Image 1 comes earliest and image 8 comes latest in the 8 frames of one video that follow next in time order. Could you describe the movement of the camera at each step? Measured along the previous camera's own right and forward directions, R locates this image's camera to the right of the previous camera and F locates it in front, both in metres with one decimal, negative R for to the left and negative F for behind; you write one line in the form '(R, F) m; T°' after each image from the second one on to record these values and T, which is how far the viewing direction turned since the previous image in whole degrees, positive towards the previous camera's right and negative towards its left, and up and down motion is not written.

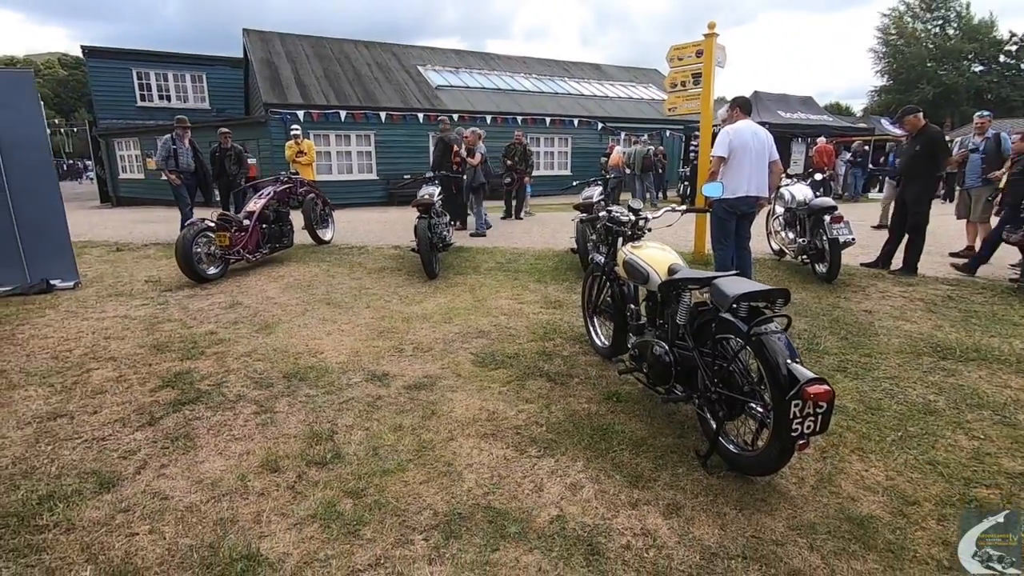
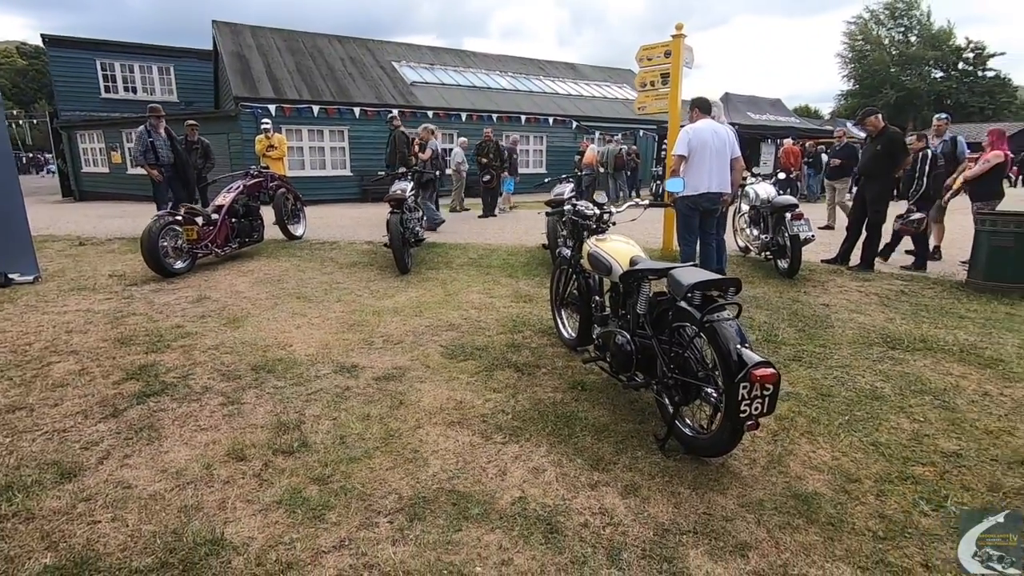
(+0.1, -0.1) m; +2°
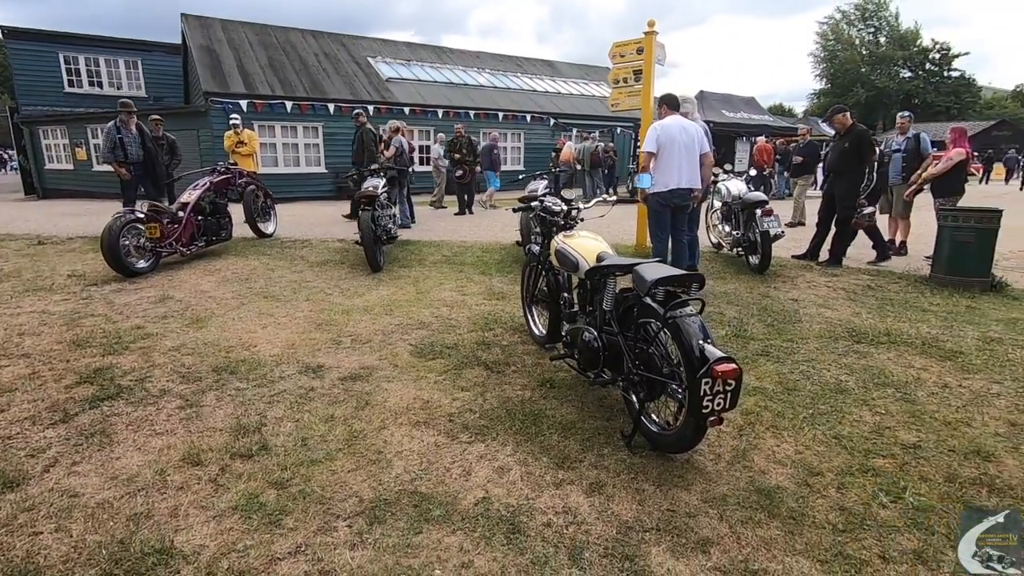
(+0.1, 0.0) m; +2°
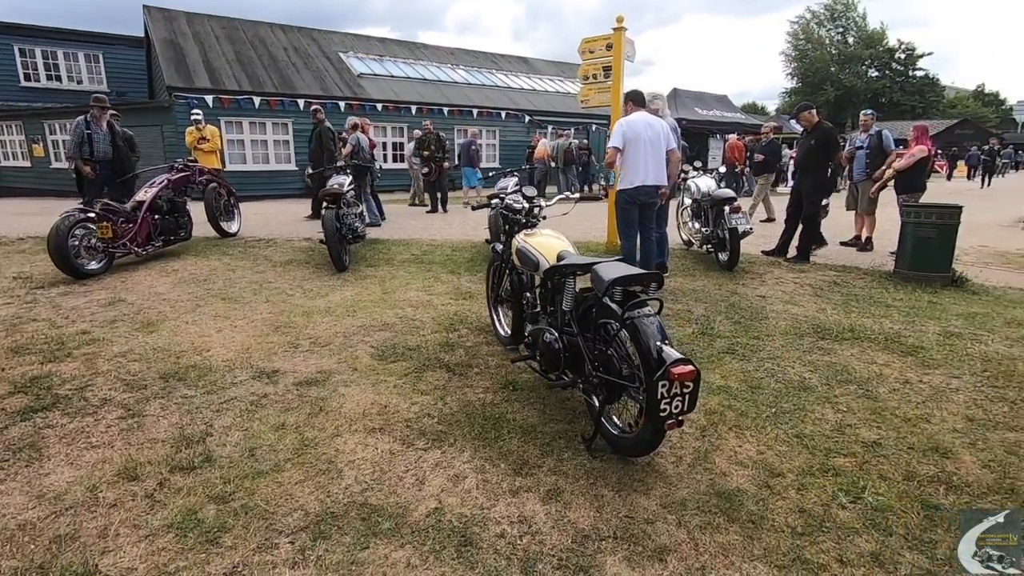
(+0.1, +0.1) m; +2°
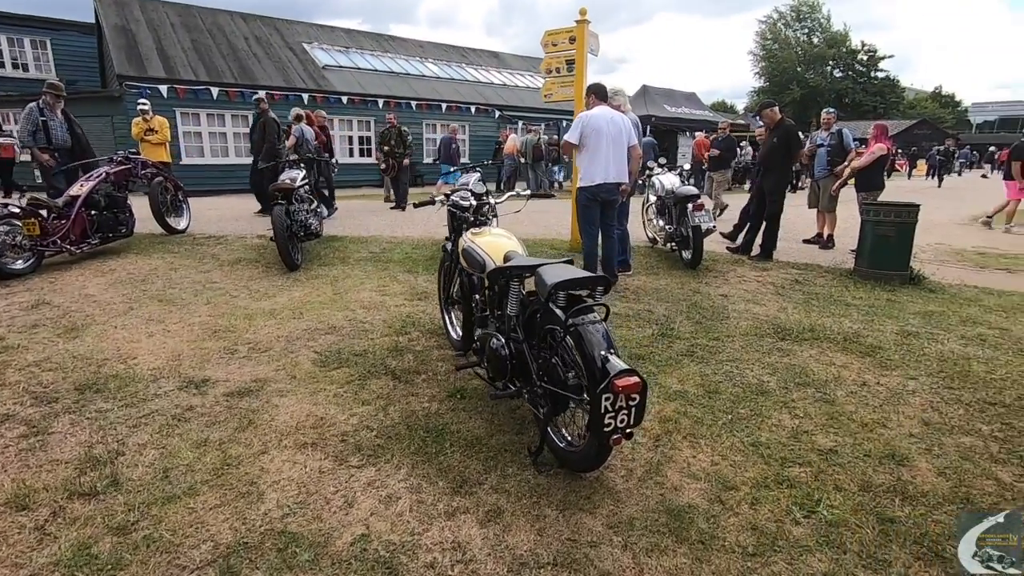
(+0.2, +0.2) m; +3°
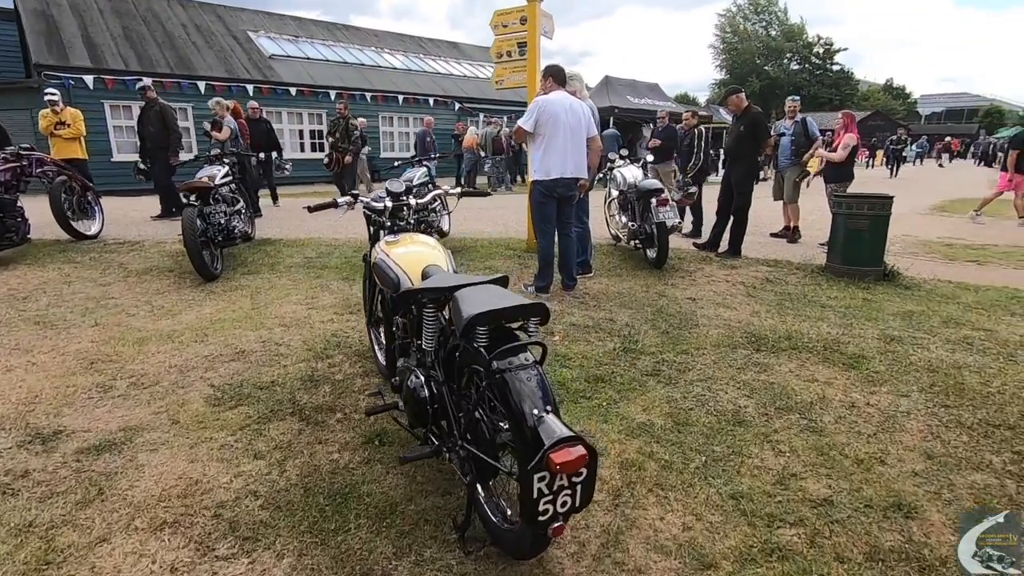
(+0.2, +0.6) m; +3°
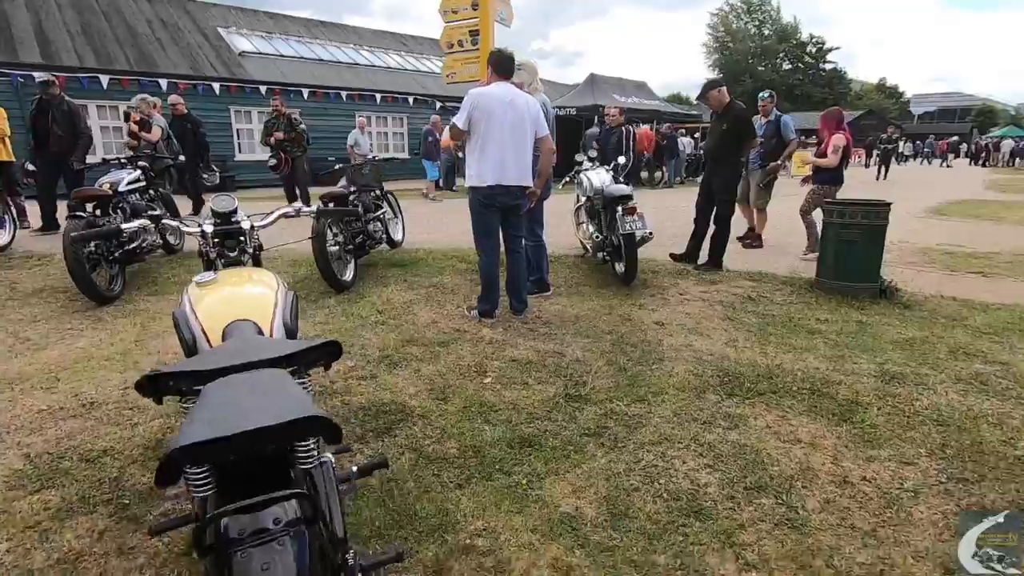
(+0.5, +0.7) m; 0°
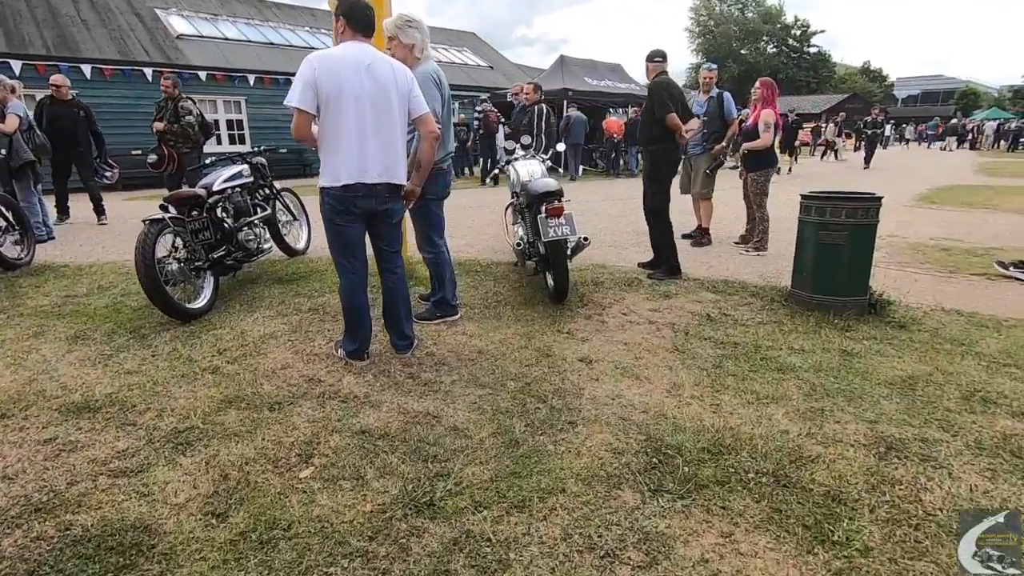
(+0.7, +1.1) m; +1°
